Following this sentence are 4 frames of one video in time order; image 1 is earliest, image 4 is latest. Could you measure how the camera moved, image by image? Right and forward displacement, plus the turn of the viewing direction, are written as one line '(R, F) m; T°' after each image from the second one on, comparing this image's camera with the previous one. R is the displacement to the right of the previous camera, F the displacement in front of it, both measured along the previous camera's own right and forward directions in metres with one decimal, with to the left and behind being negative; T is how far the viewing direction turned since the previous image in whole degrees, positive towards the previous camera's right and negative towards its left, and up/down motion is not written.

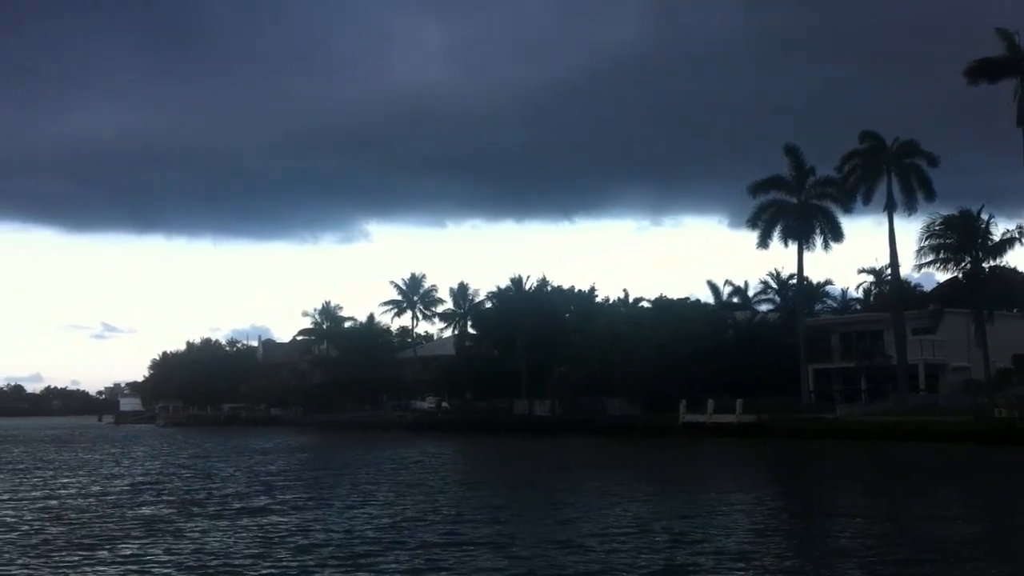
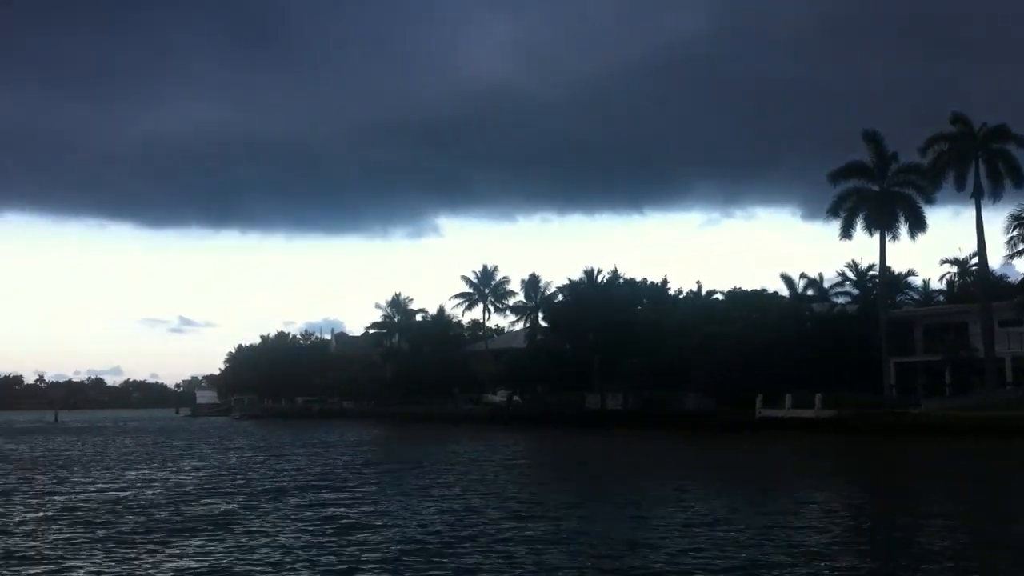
(-0.1, +0.7) m; -4°
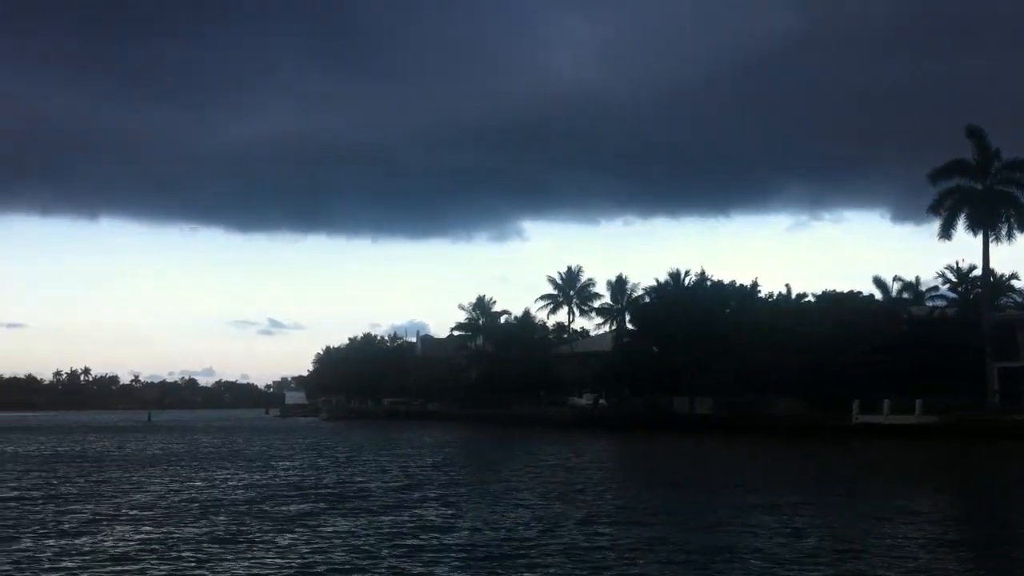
(-0.1, +0.7) m; -4°
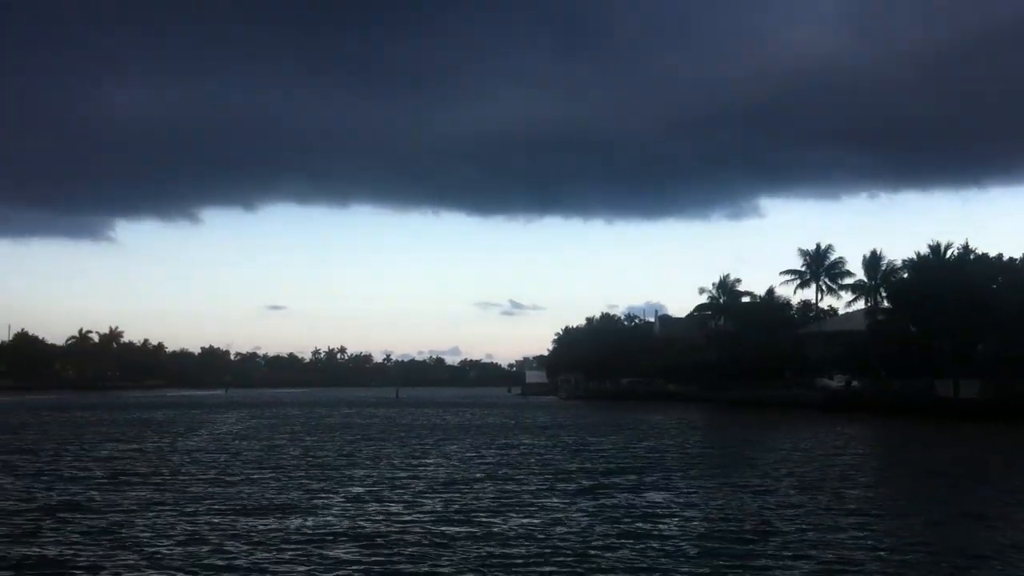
(-0.1, +1.7) m; -12°
